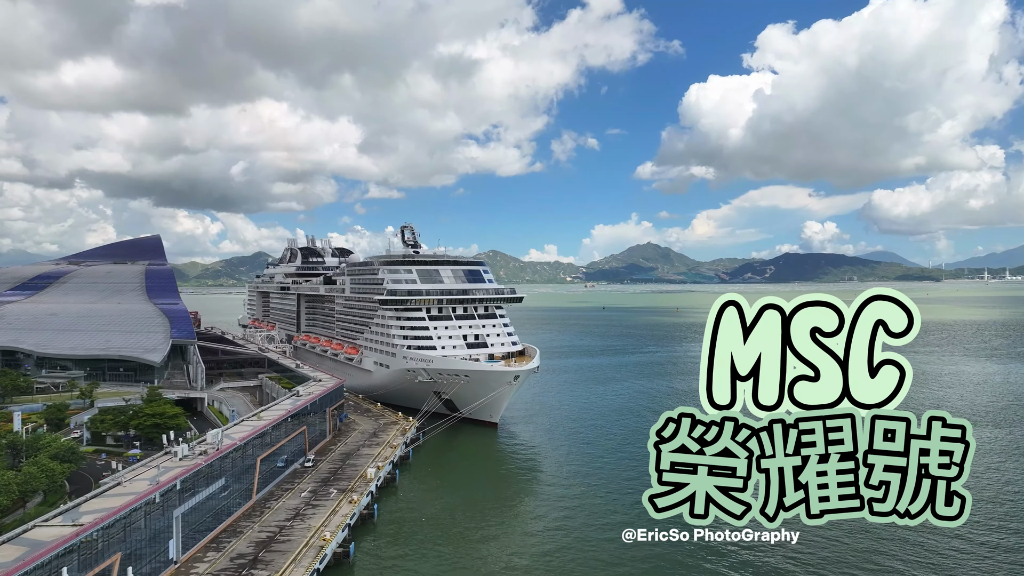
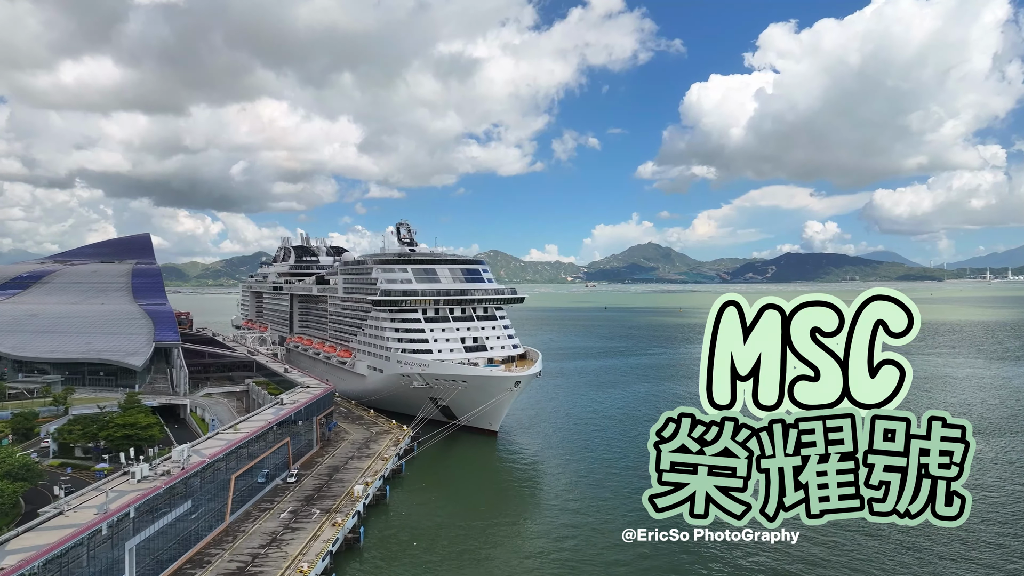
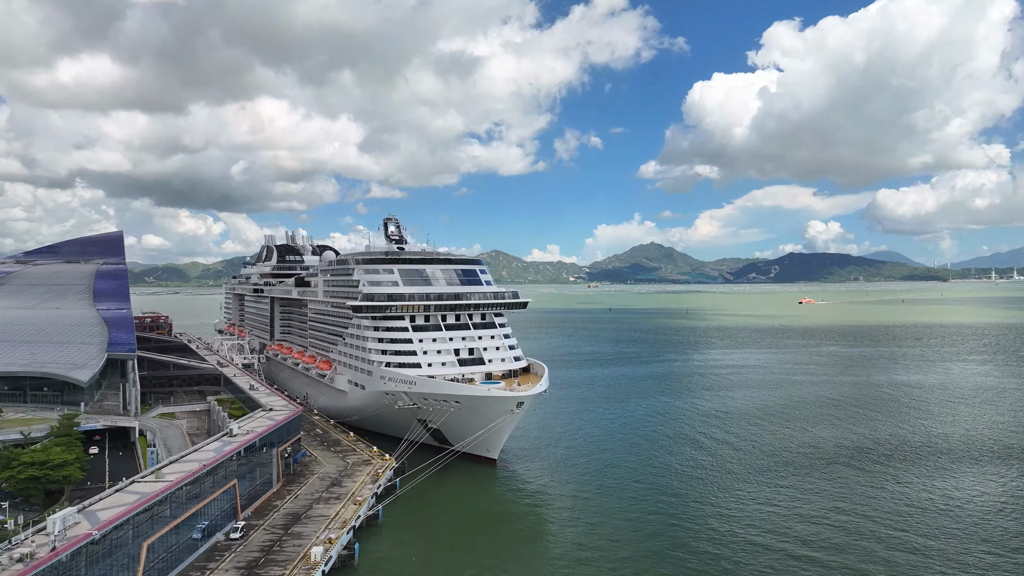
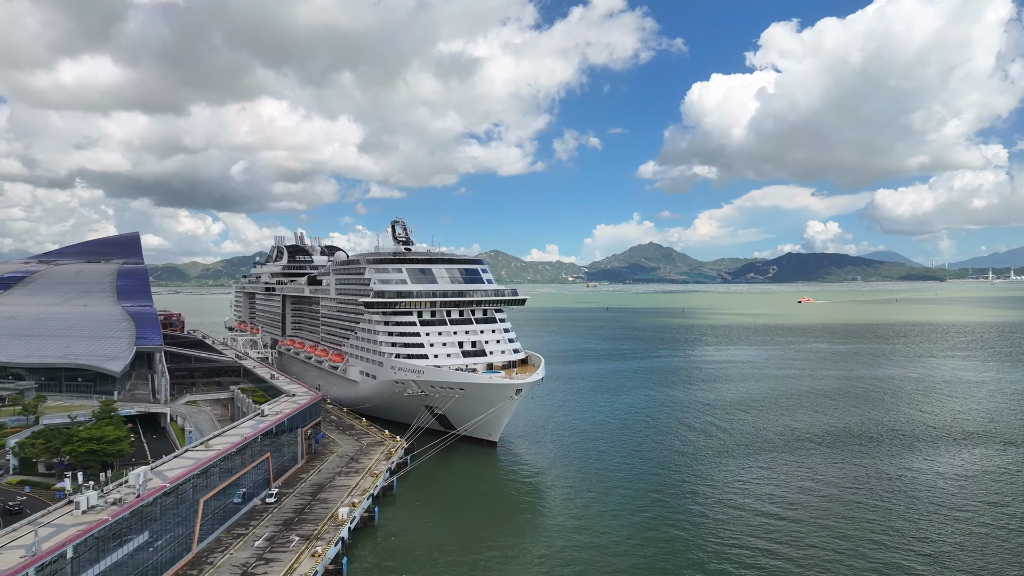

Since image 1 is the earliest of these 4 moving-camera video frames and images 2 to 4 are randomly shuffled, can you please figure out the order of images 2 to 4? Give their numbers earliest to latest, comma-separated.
2, 4, 3
